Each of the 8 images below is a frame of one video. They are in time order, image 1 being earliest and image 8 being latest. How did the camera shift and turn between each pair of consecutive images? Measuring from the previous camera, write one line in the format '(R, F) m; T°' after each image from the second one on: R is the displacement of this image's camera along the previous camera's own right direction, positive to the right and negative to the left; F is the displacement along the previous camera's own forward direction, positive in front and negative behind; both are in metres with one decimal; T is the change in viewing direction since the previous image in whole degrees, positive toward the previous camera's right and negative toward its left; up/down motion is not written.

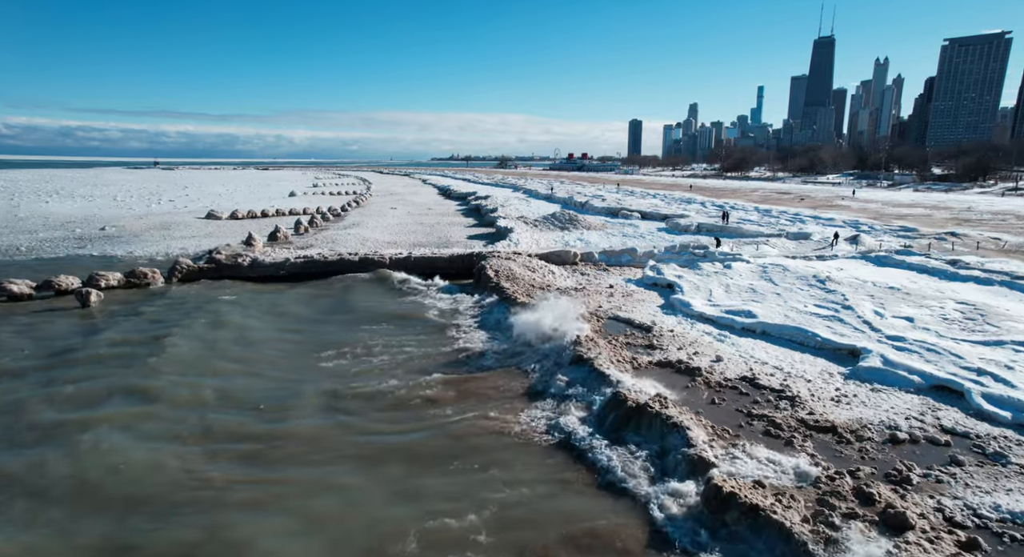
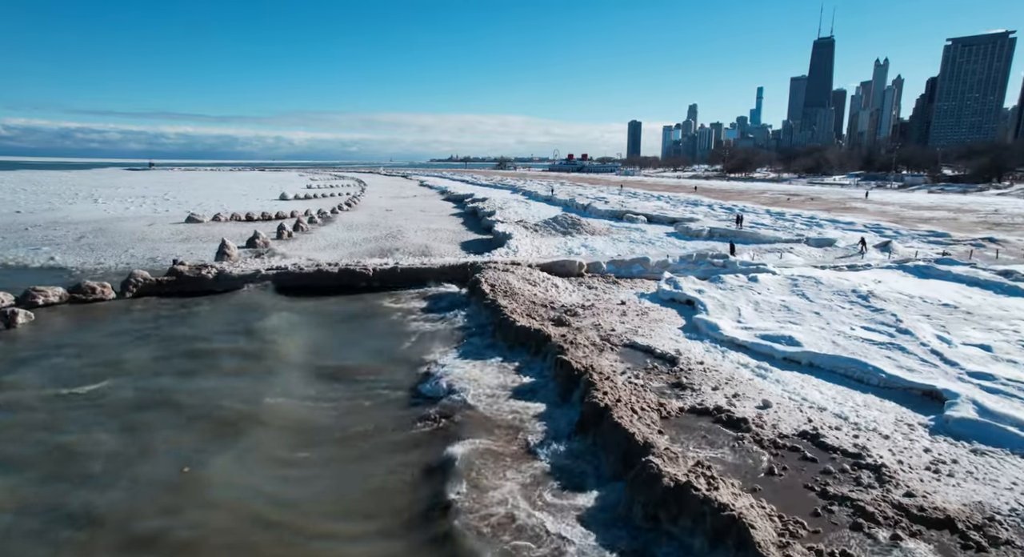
(0.0, +1.6) m; 0°
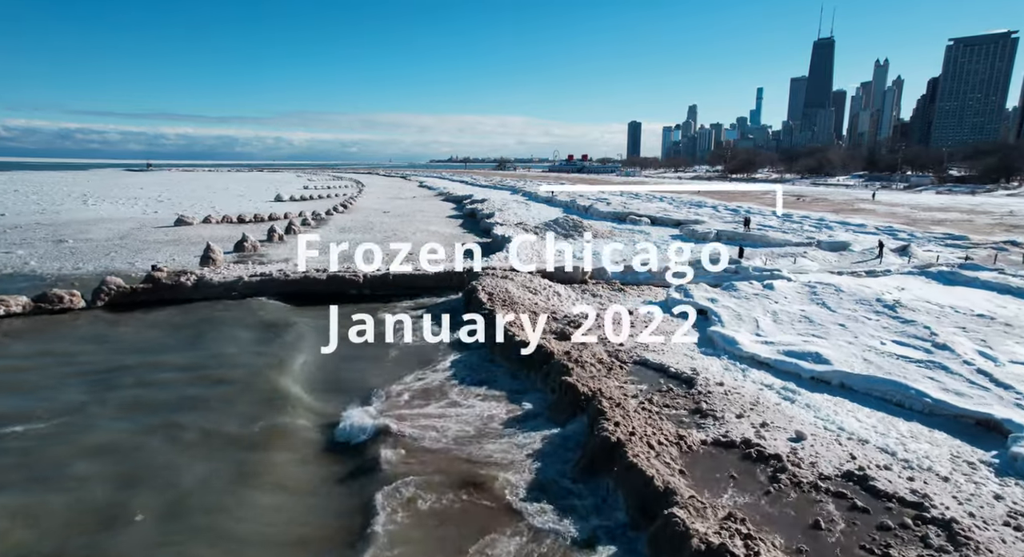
(0.0, +0.8) m; 0°
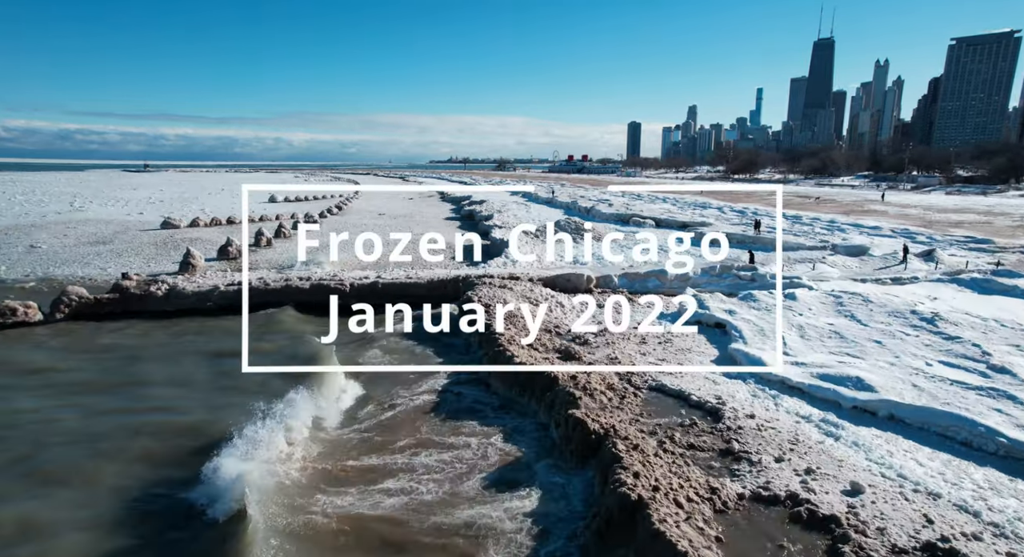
(0.0, +1.0) m; 0°
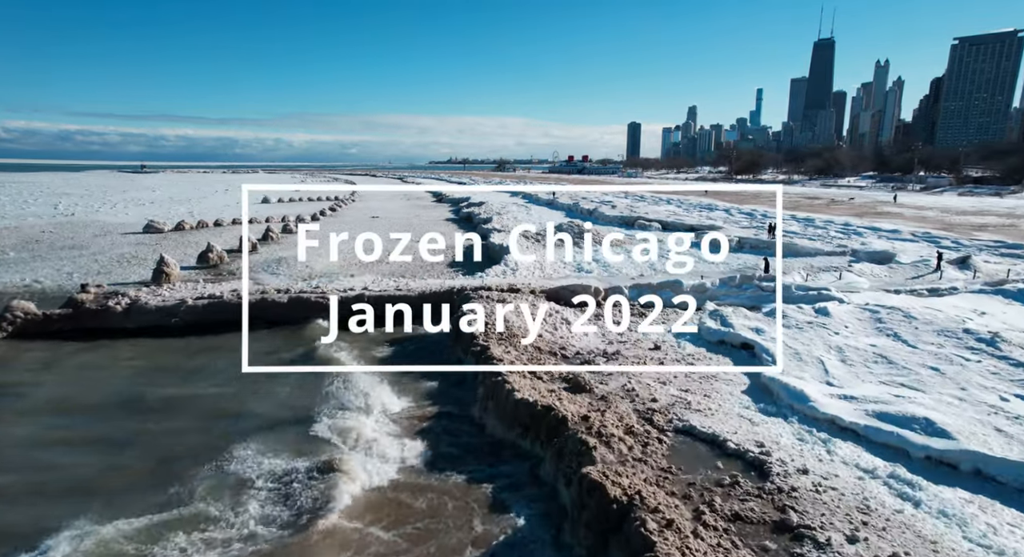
(0.0, +1.2) m; 0°
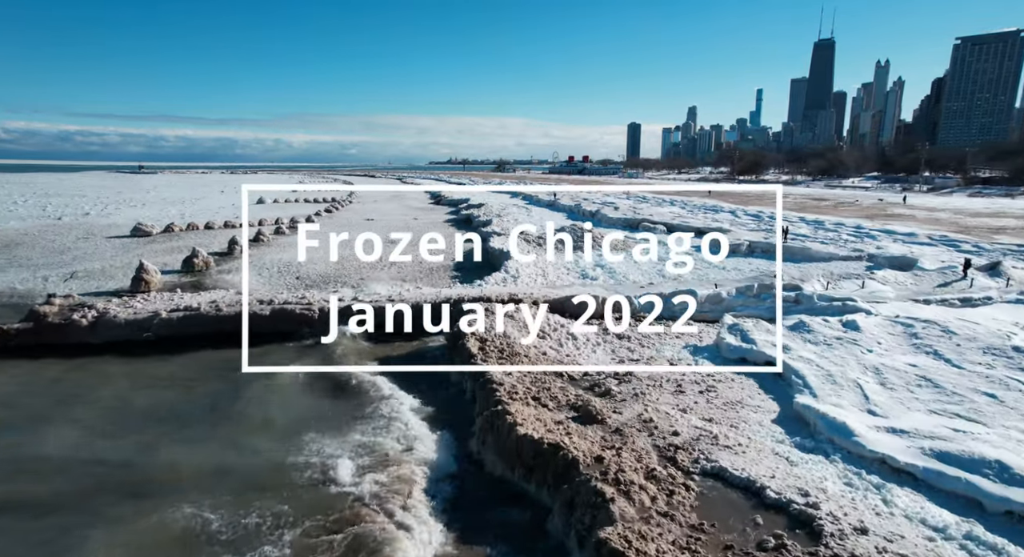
(0.0, +0.8) m; 0°
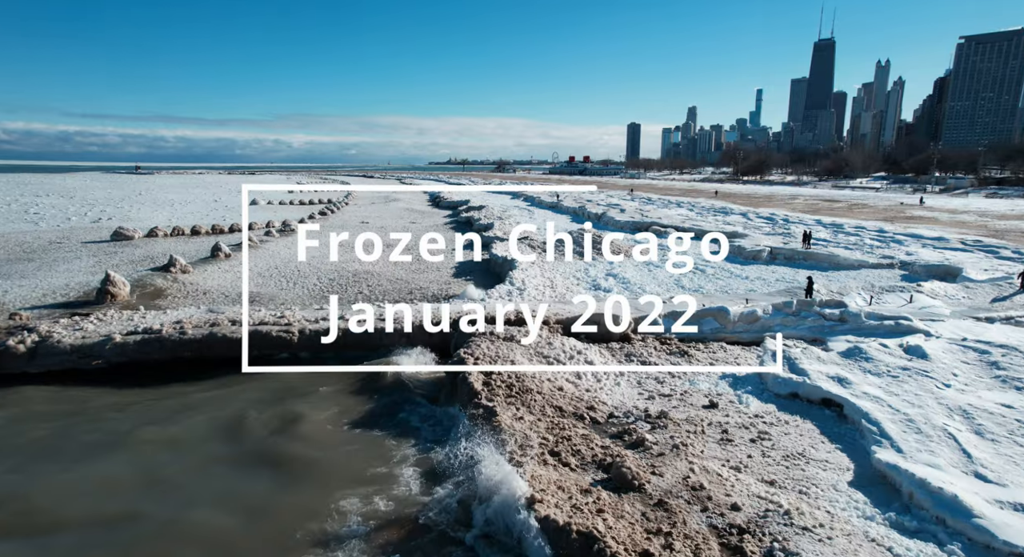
(-0.1, +1.3) m; 0°
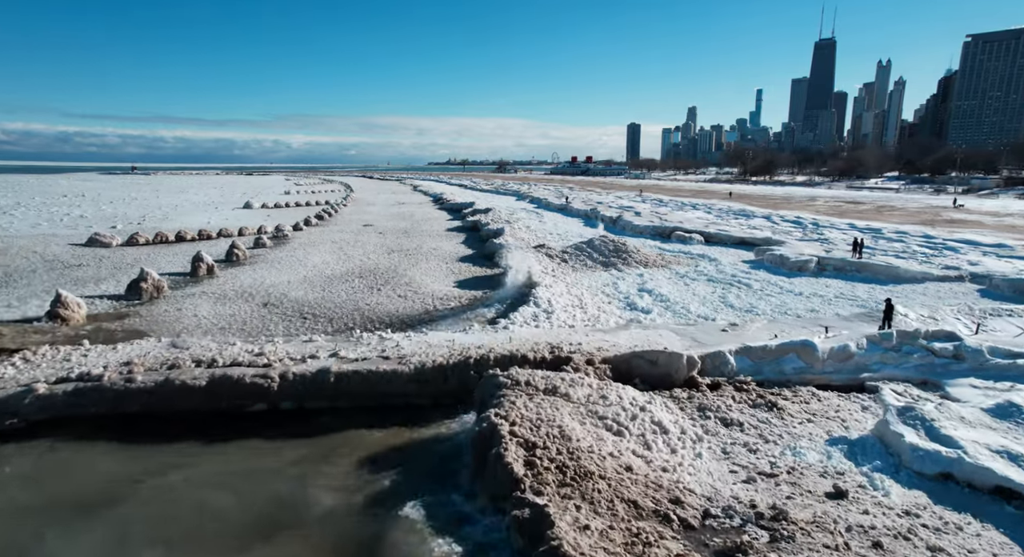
(-0.5, +1.9) m; 0°
